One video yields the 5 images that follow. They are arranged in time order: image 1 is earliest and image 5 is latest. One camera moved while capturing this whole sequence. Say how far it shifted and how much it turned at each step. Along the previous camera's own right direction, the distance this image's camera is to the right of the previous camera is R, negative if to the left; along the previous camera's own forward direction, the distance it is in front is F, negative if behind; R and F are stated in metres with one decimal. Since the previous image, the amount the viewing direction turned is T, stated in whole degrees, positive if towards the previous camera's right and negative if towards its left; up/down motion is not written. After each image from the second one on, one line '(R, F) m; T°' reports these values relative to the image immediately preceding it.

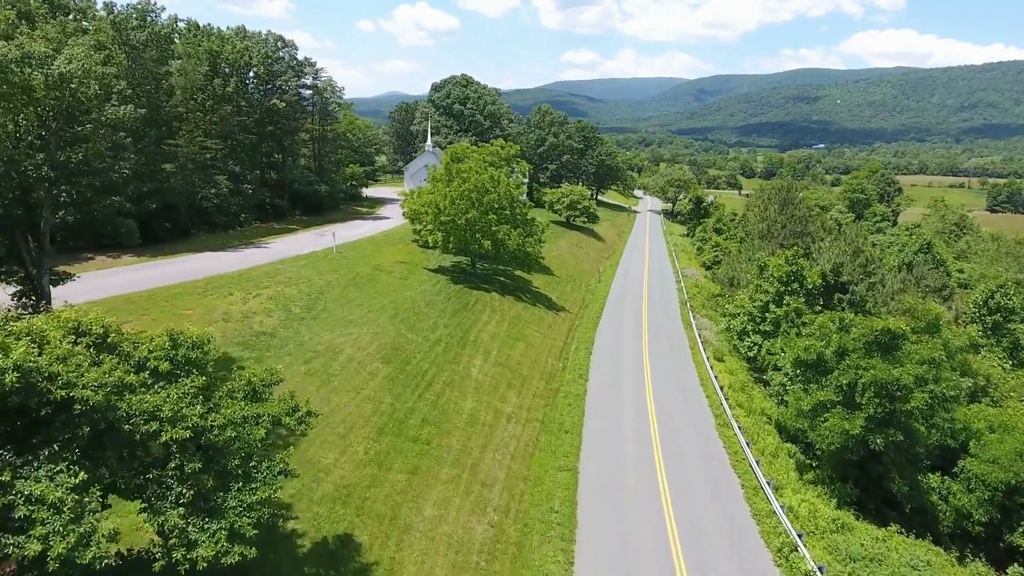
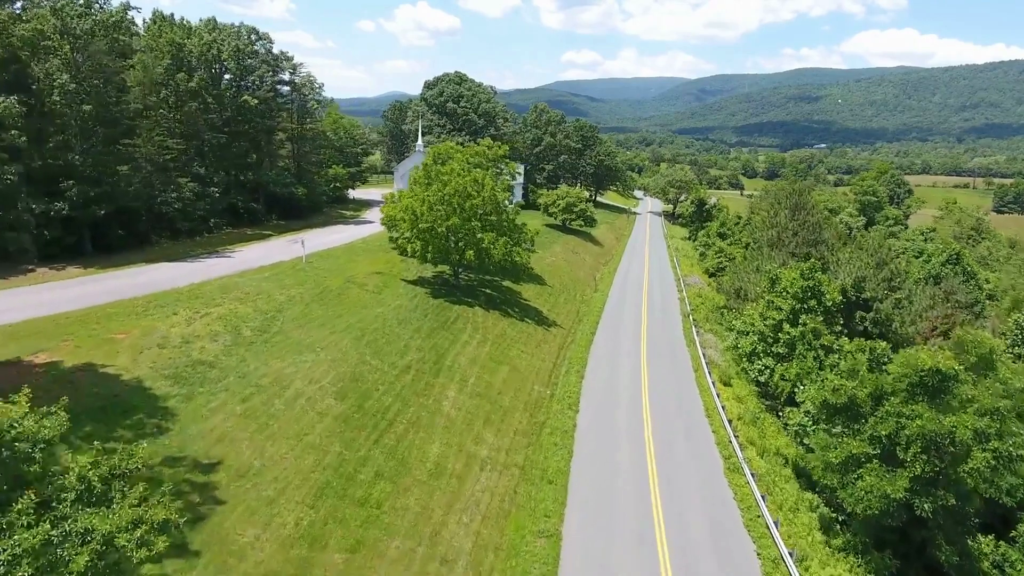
(+0.9, +3.5) m; 0°
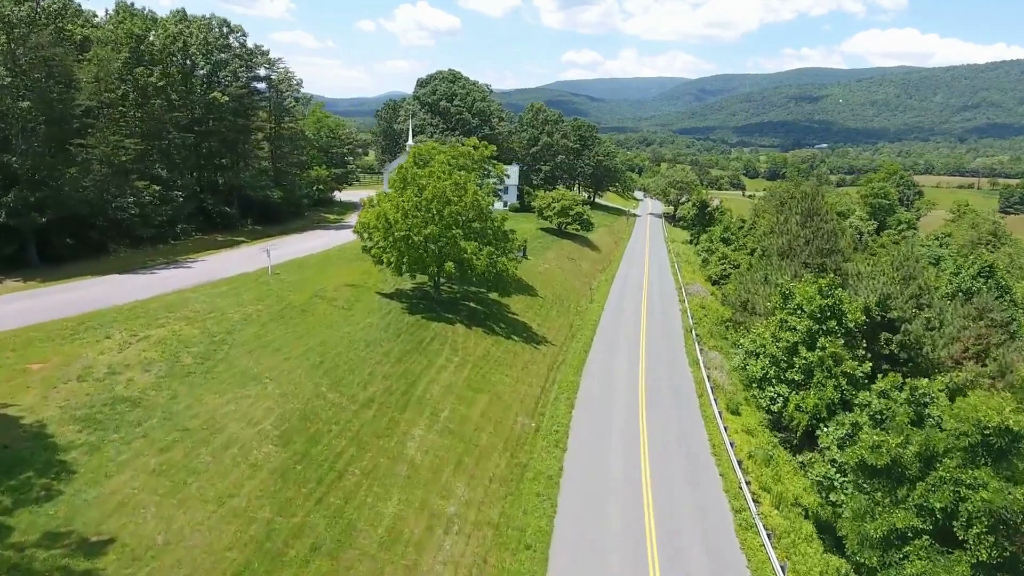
(+0.9, +3.3) m; 0°
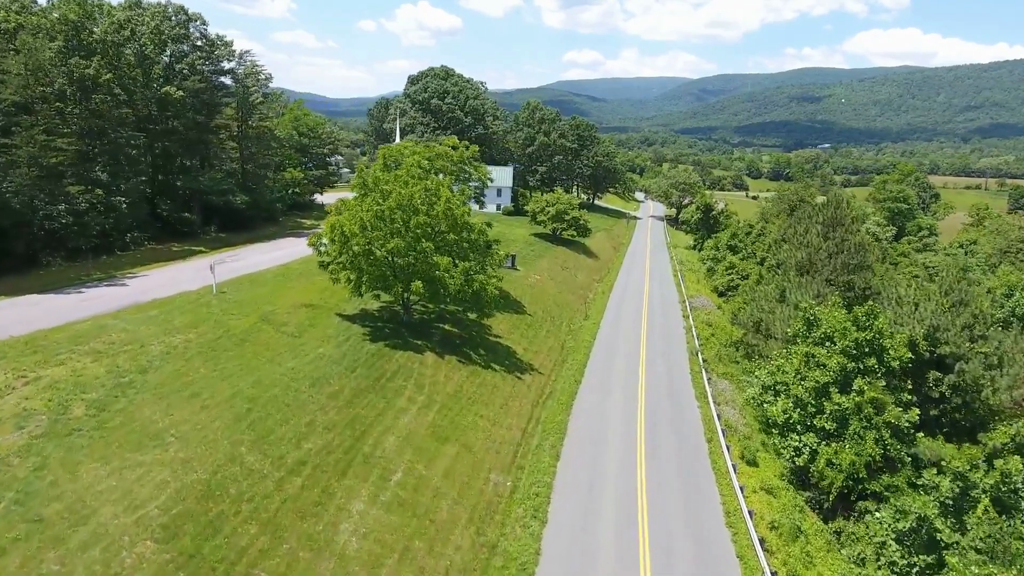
(+1.1, +4.4) m; 0°
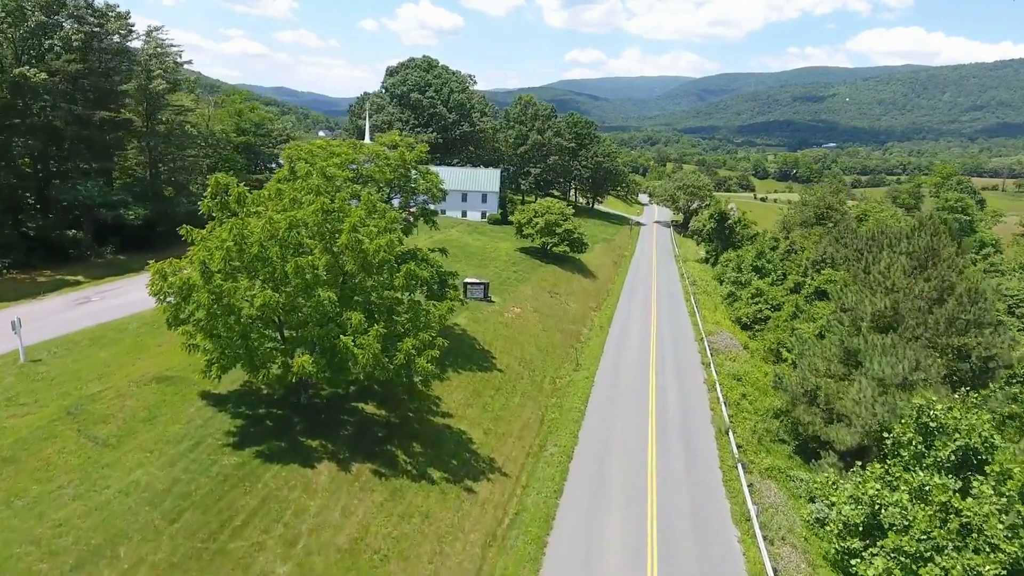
(+1.8, +9.6) m; 0°
